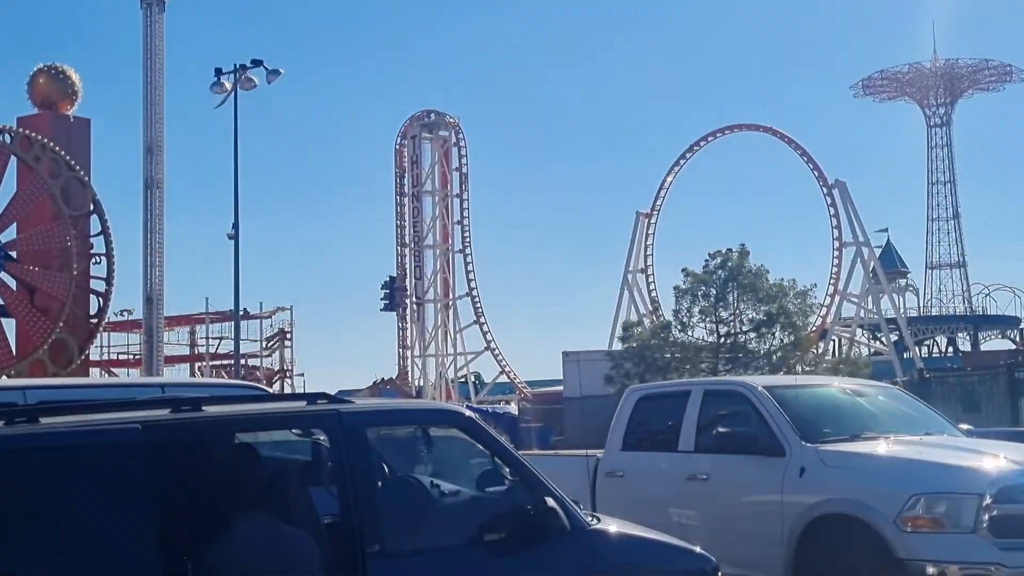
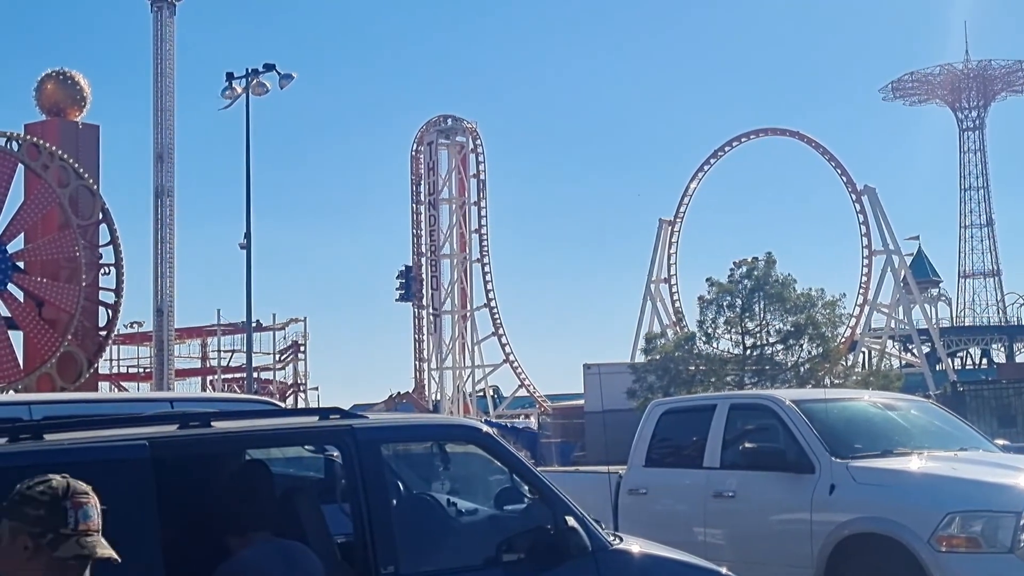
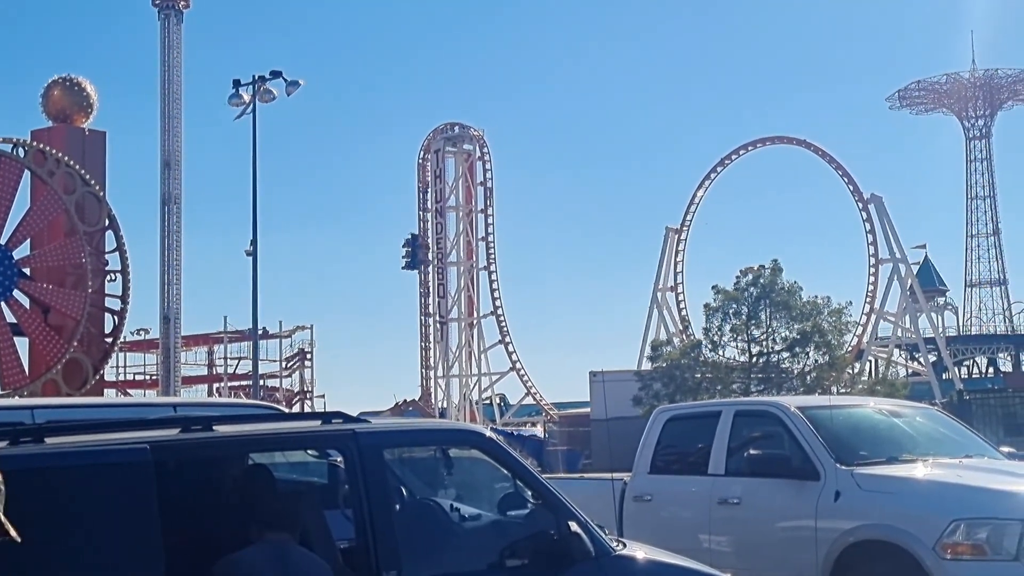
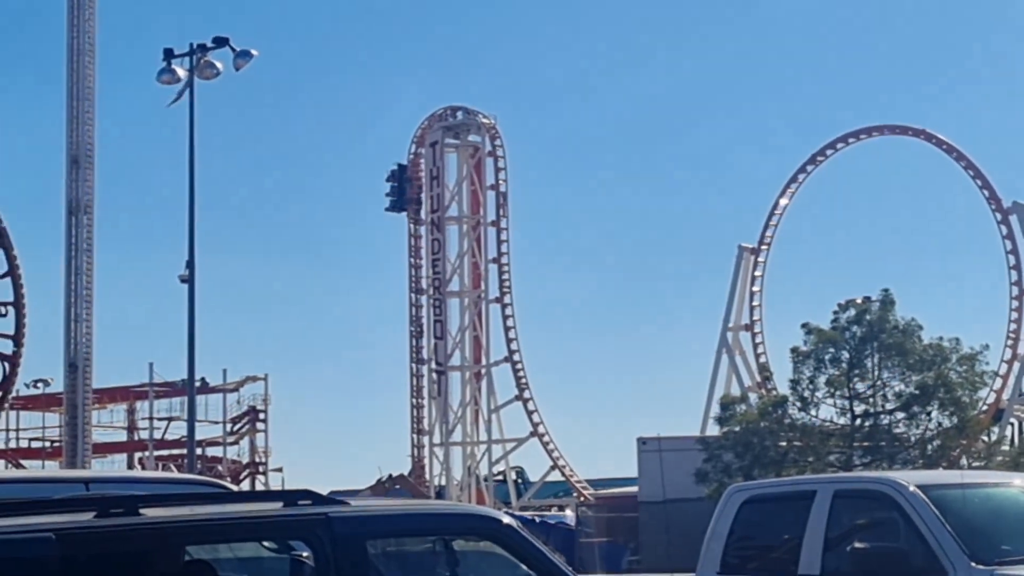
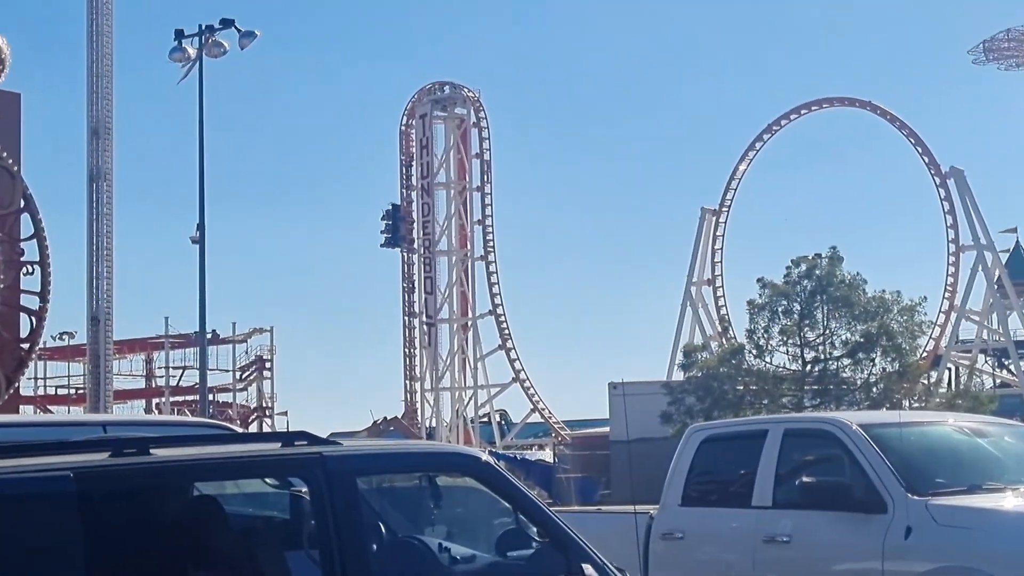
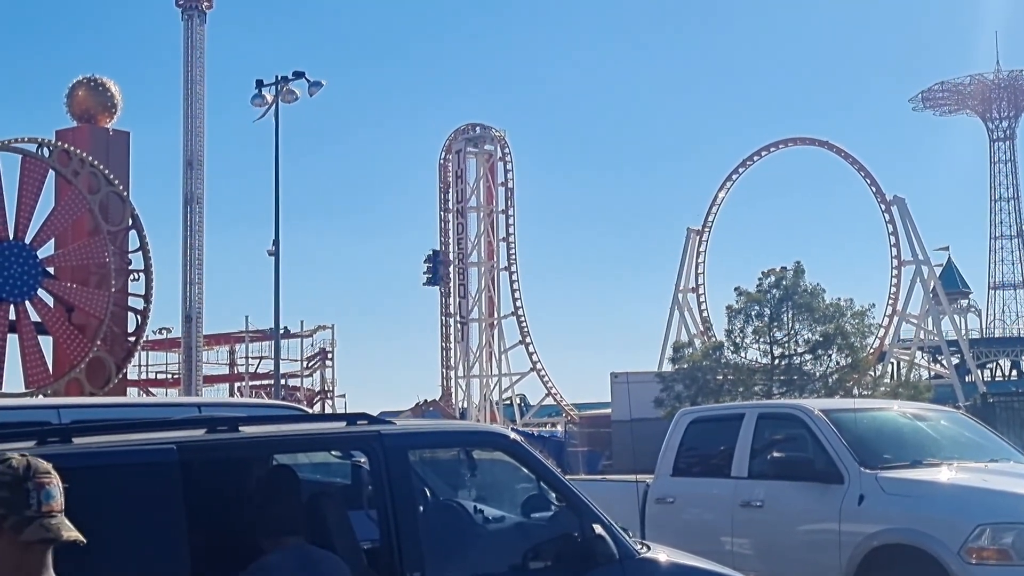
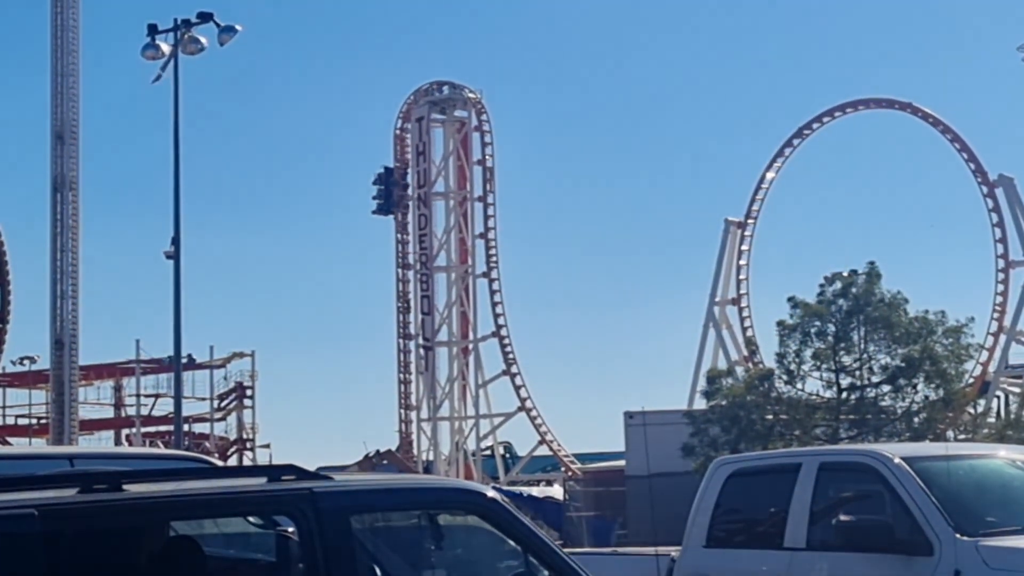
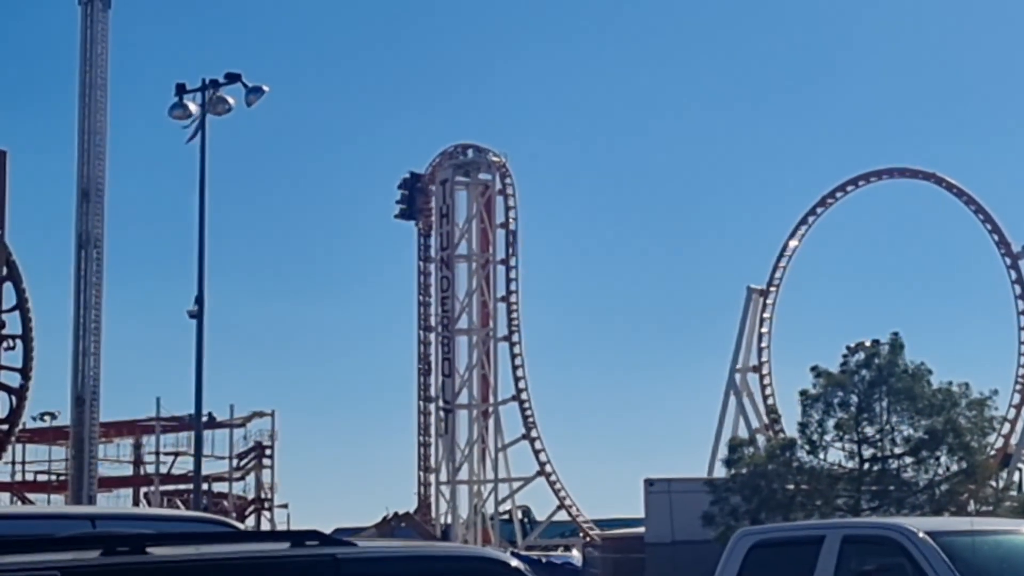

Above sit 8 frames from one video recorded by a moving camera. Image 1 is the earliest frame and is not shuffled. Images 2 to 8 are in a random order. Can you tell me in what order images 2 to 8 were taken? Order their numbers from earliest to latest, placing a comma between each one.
2, 6, 3, 5, 7, 4, 8
